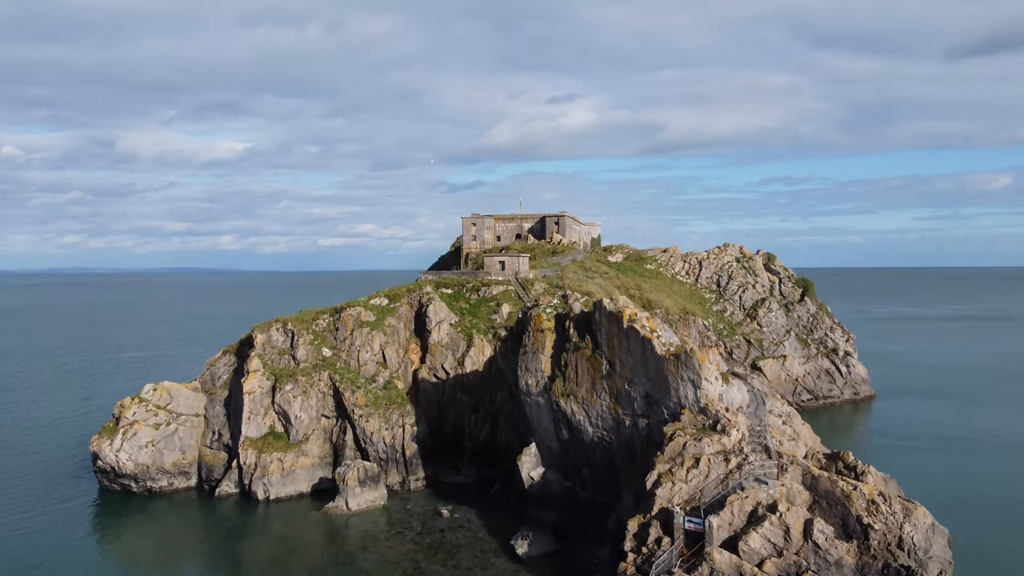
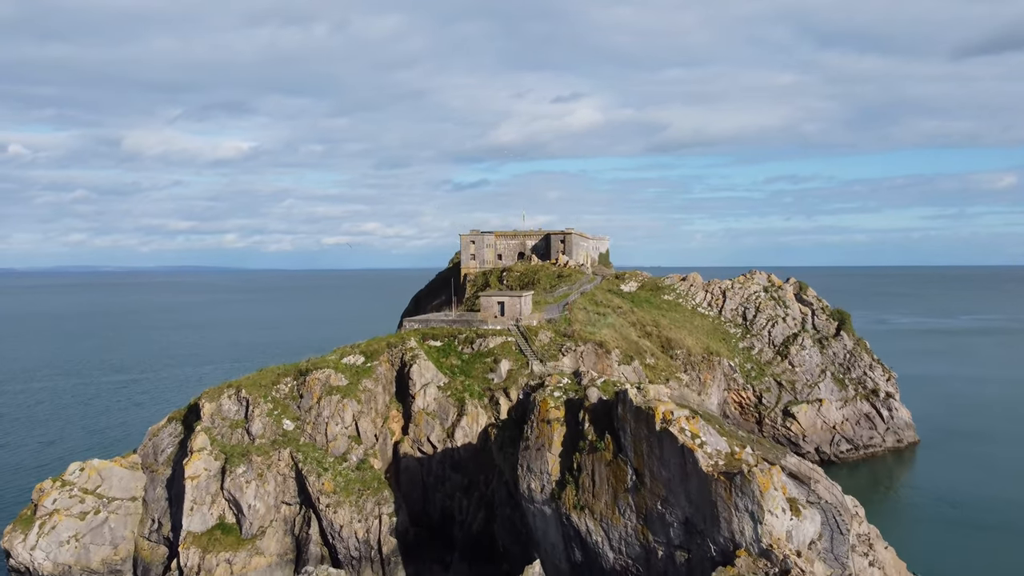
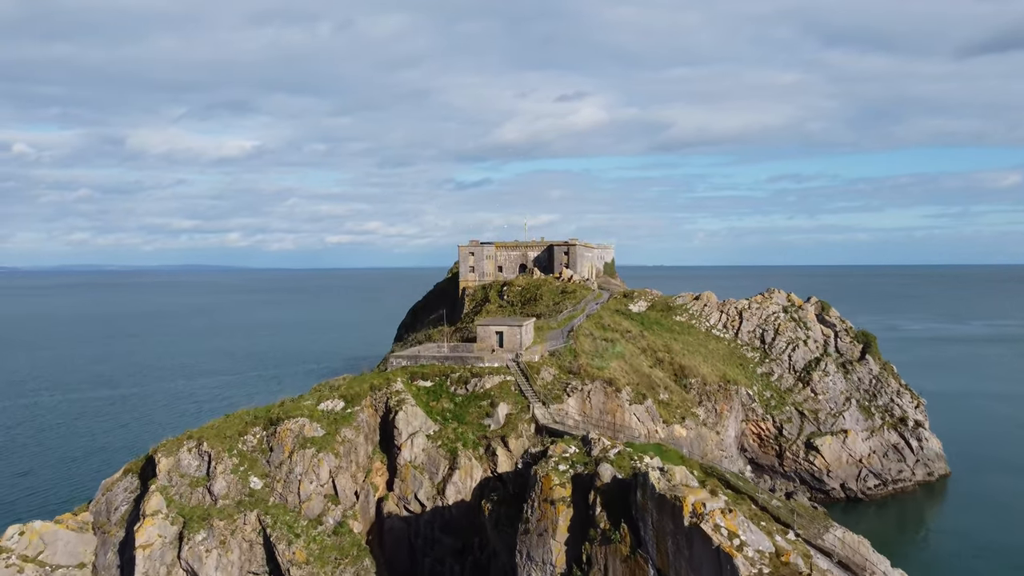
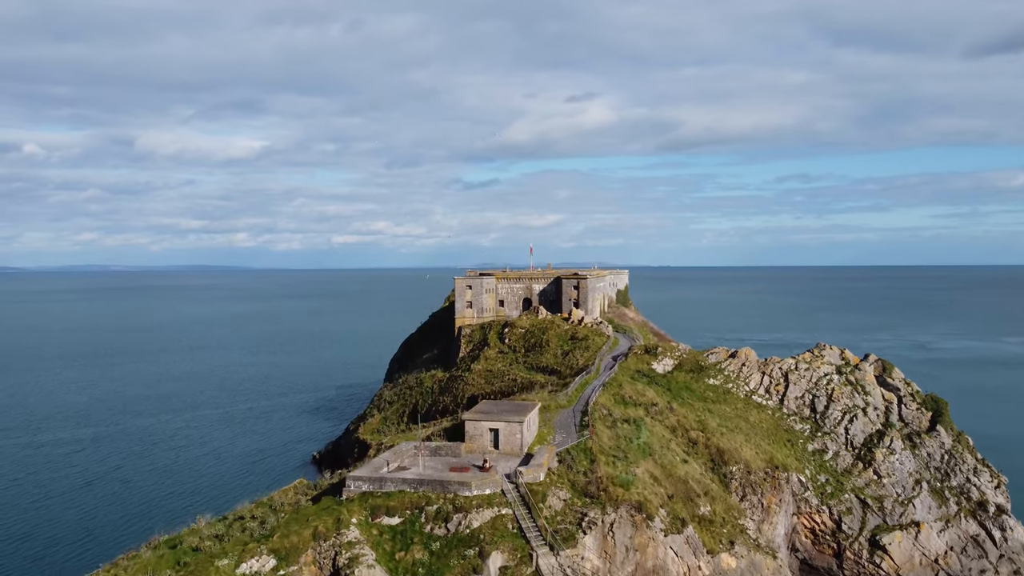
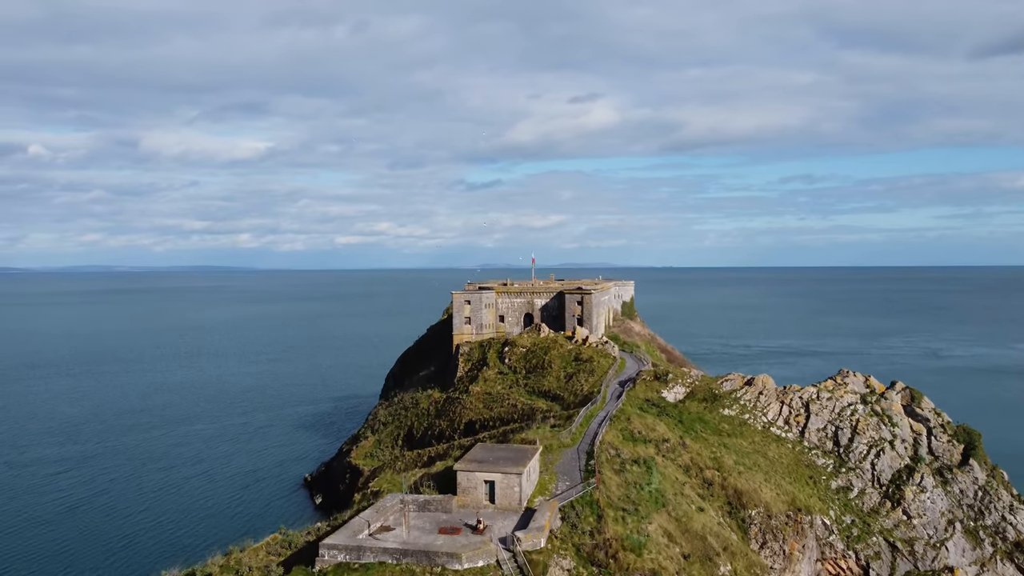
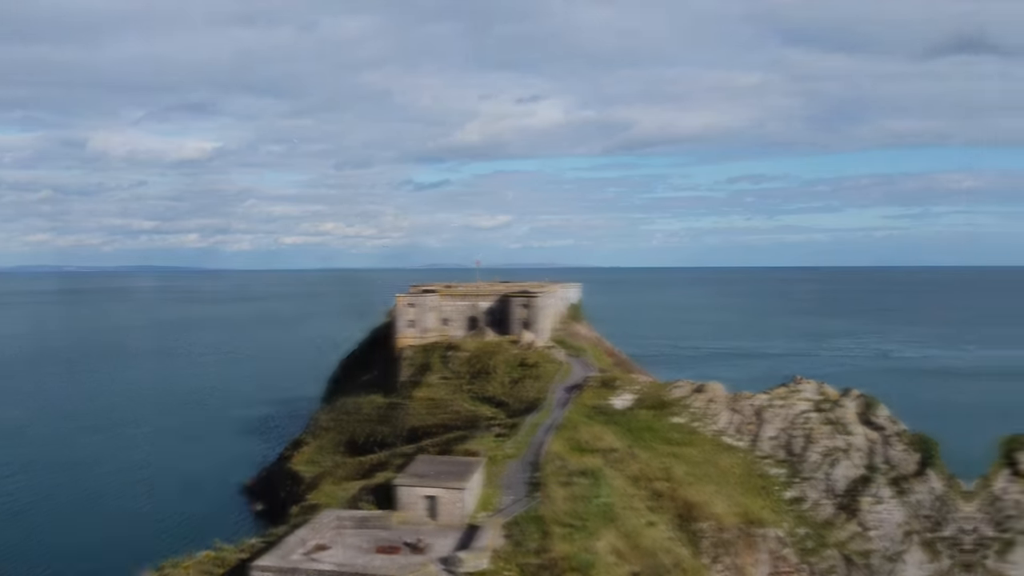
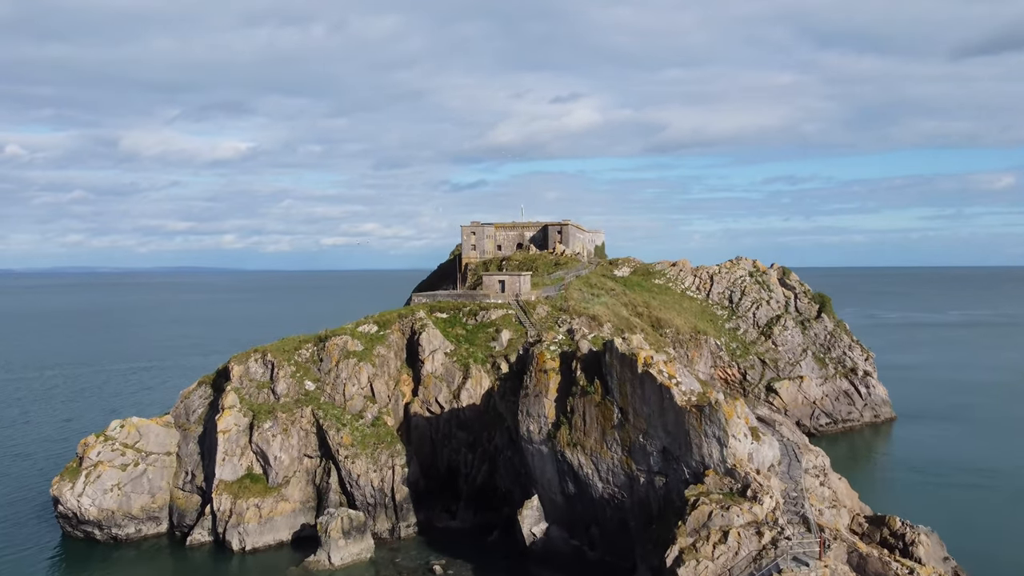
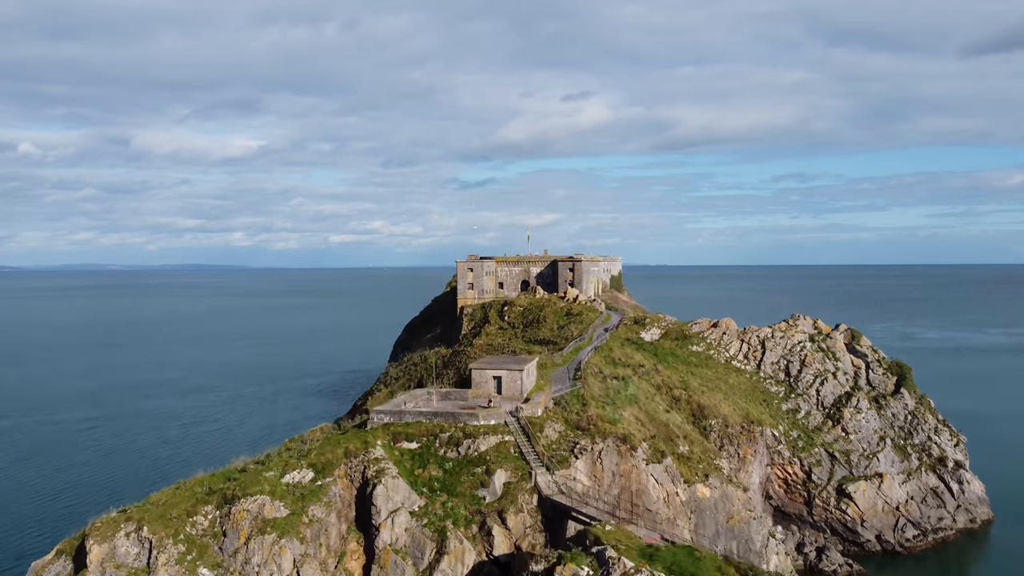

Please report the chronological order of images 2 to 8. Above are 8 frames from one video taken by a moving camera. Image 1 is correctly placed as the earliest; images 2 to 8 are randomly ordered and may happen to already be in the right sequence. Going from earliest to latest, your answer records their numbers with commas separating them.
7, 2, 3, 8, 4, 5, 6
